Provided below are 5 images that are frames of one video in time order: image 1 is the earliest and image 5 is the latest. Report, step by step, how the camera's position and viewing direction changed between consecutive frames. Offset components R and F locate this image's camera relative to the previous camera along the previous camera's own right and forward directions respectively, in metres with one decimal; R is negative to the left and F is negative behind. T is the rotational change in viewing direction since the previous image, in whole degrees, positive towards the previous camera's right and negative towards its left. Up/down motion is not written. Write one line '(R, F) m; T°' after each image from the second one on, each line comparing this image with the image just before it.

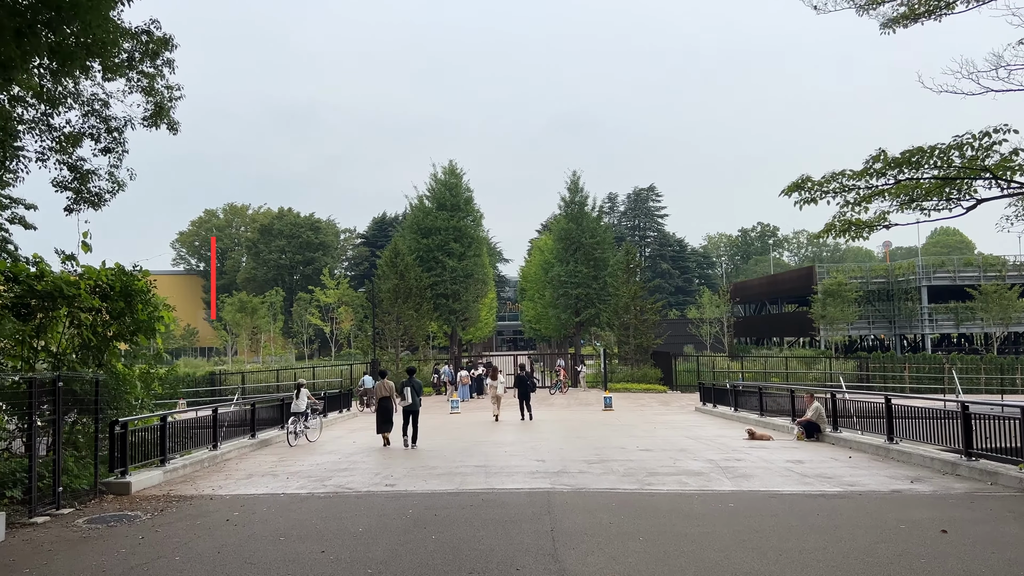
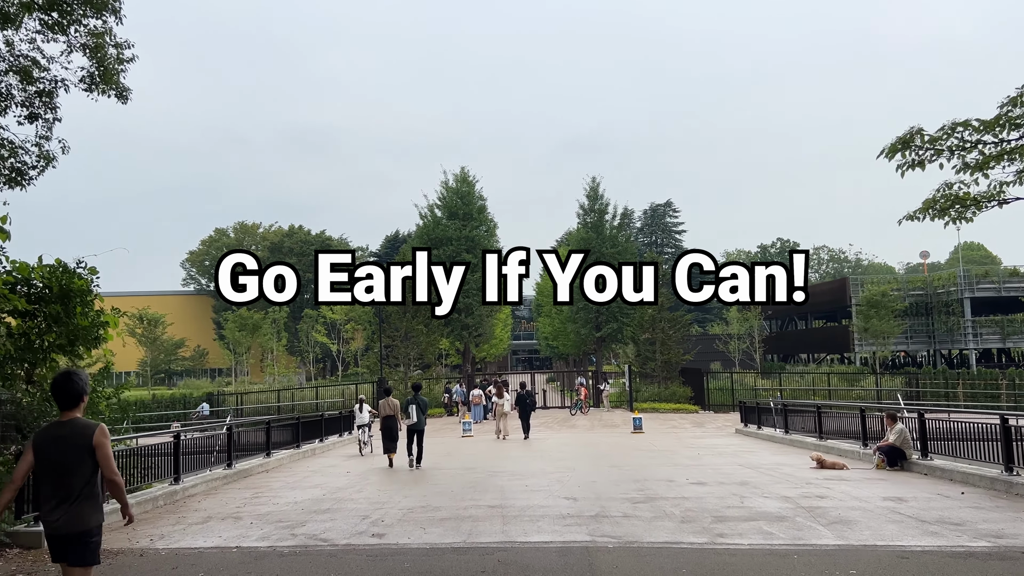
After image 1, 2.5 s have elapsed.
(-0.1, +2.4) m; -1°
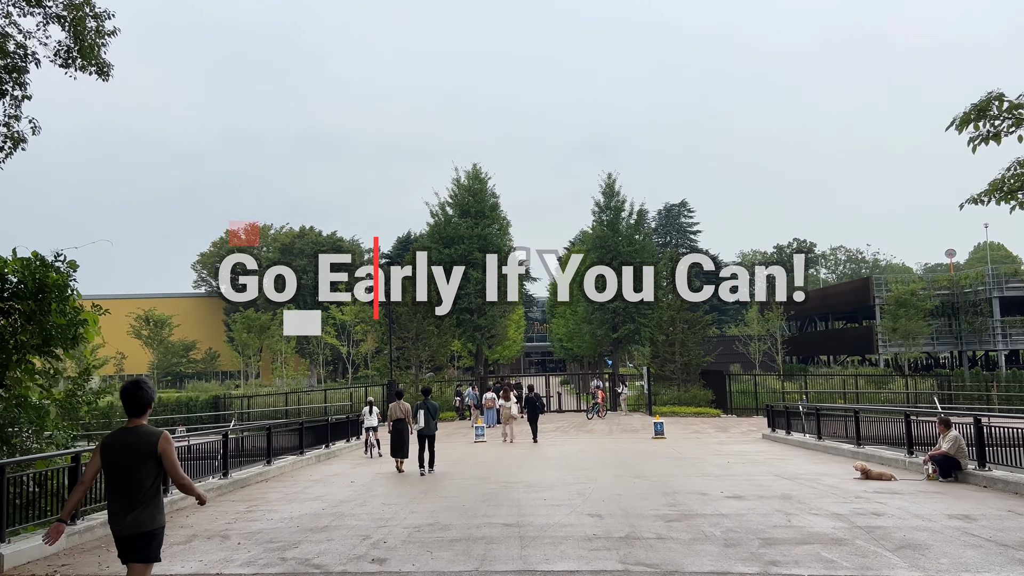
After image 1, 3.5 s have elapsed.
(-0.1, +1.0) m; -1°
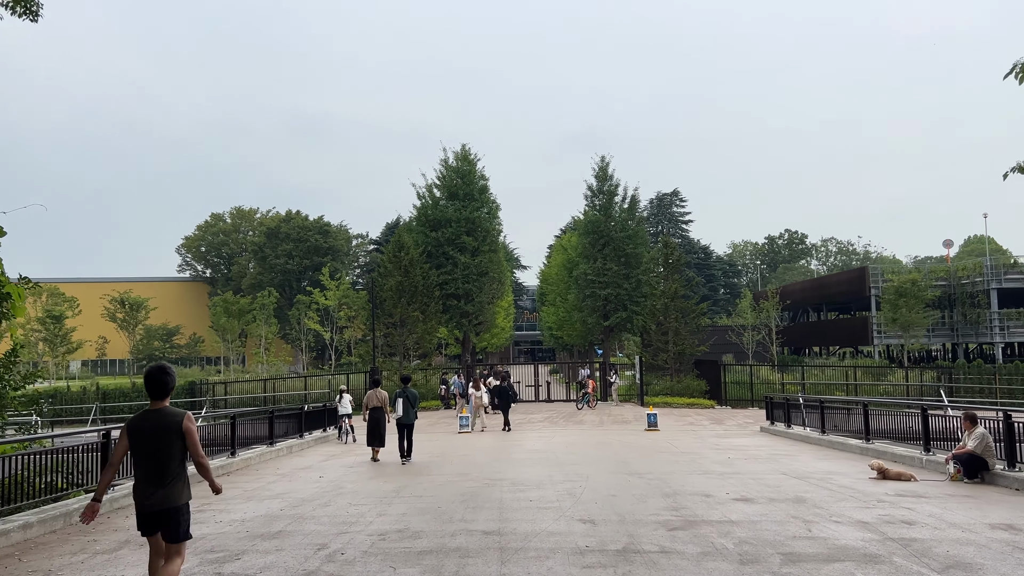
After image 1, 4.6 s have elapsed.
(+0.1, +1.1) m; +1°
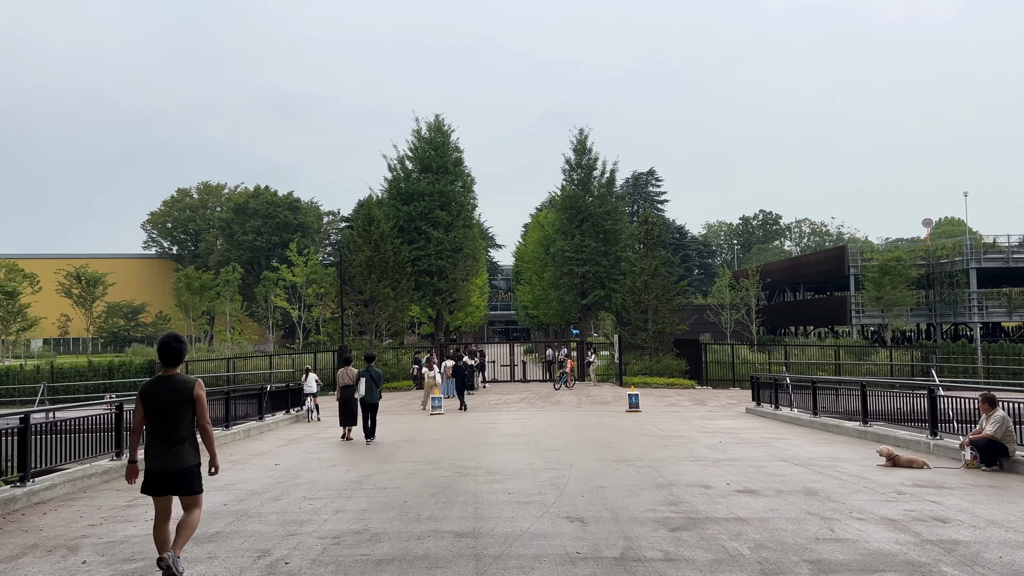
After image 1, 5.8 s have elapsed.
(0.0, +1.1) m; +2°
